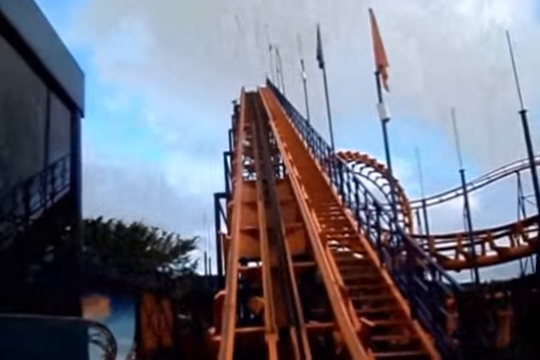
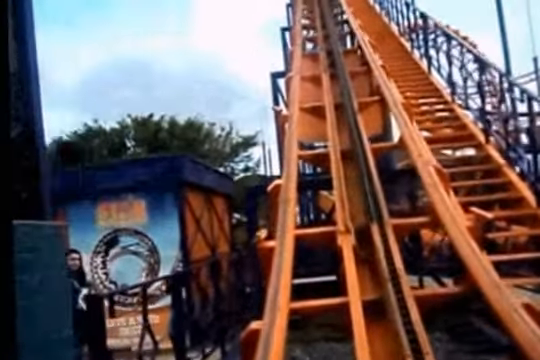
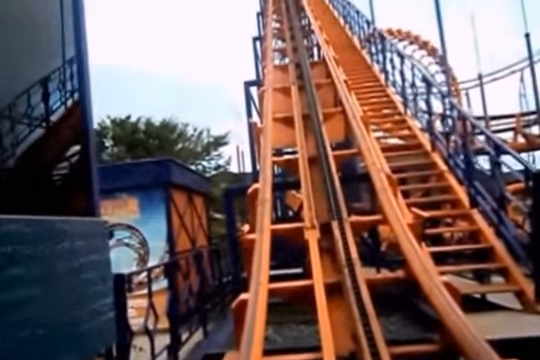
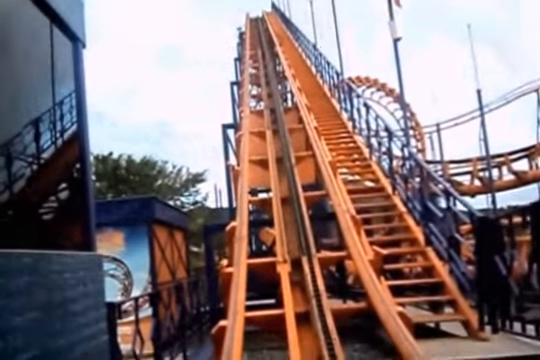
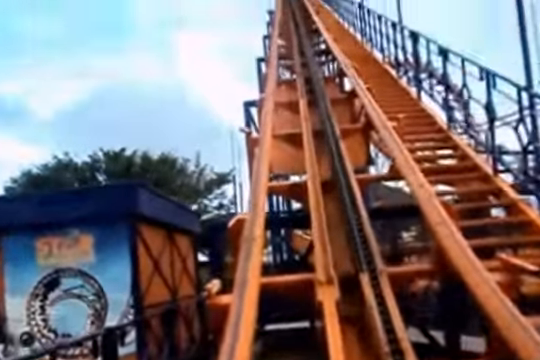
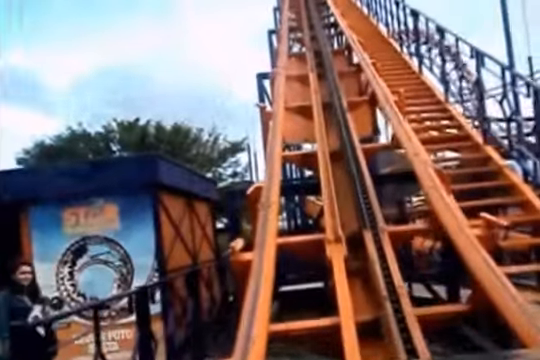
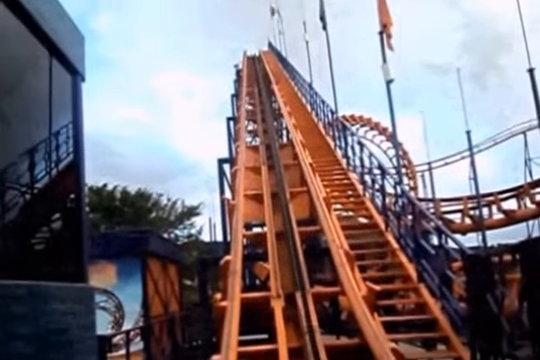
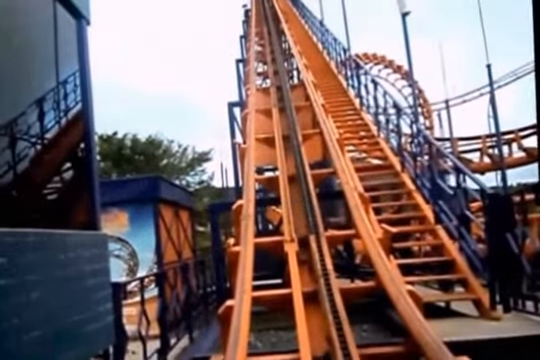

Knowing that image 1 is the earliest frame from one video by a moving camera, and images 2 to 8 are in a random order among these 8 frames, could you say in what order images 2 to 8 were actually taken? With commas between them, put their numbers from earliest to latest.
7, 4, 8, 3, 2, 6, 5
